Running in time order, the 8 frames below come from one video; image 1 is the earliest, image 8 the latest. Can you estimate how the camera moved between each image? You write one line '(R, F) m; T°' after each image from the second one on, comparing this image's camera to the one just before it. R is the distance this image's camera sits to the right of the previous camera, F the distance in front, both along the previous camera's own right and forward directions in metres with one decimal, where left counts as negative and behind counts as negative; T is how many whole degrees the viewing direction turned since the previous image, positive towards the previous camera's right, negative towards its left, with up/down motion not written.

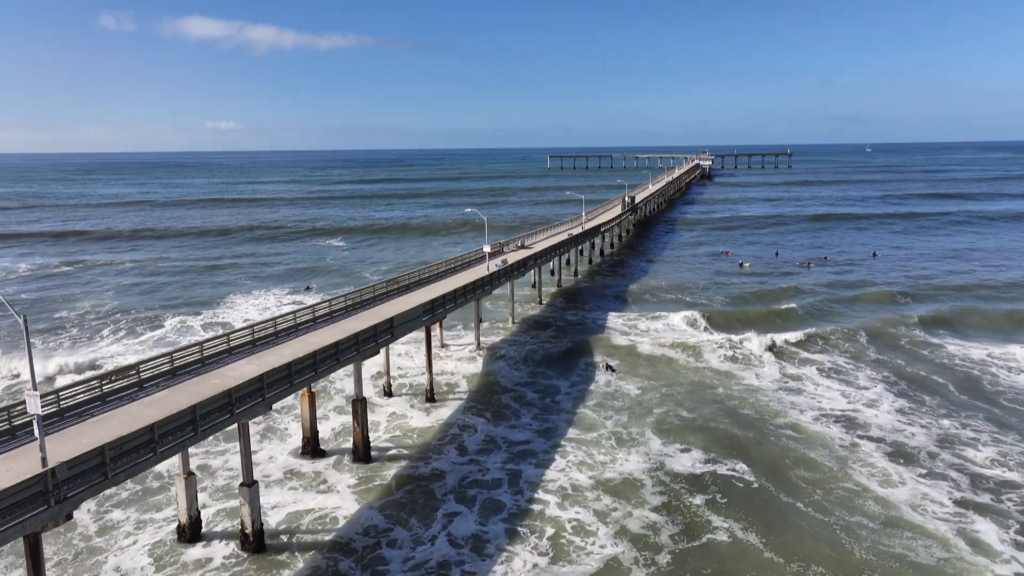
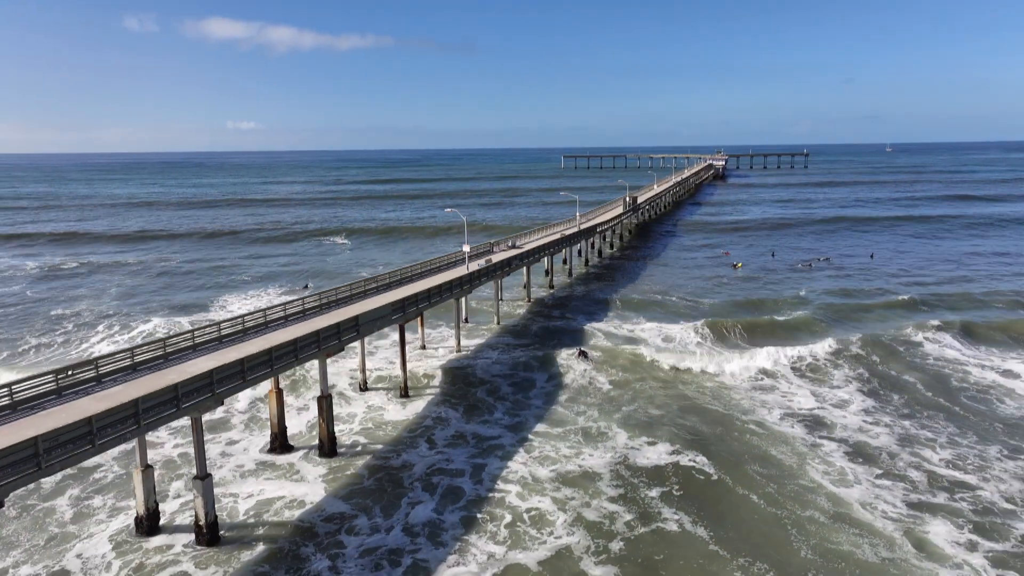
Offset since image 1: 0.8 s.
(+1.2, -0.7) m; -1°
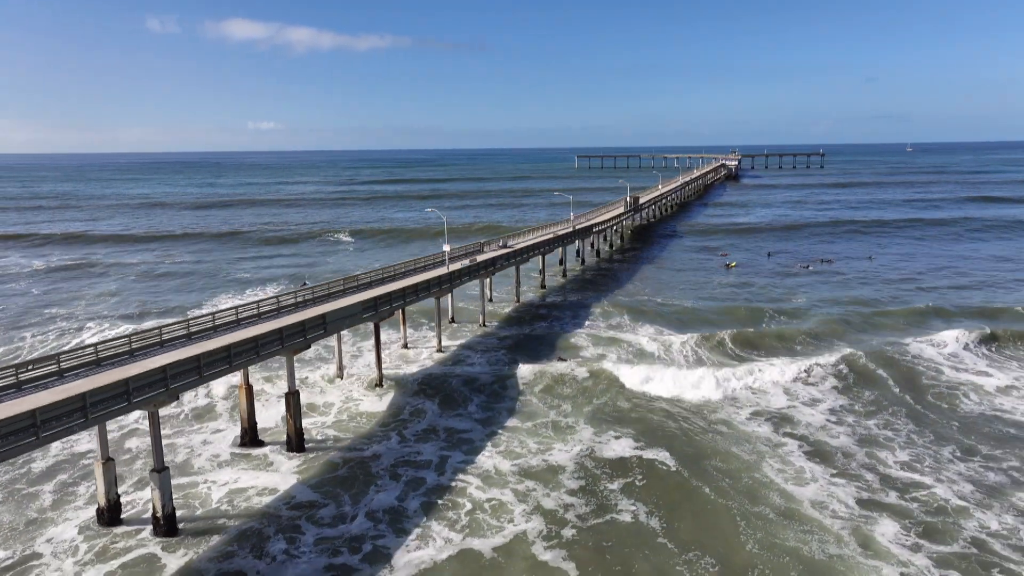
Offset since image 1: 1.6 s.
(+1.2, -0.7) m; -1°
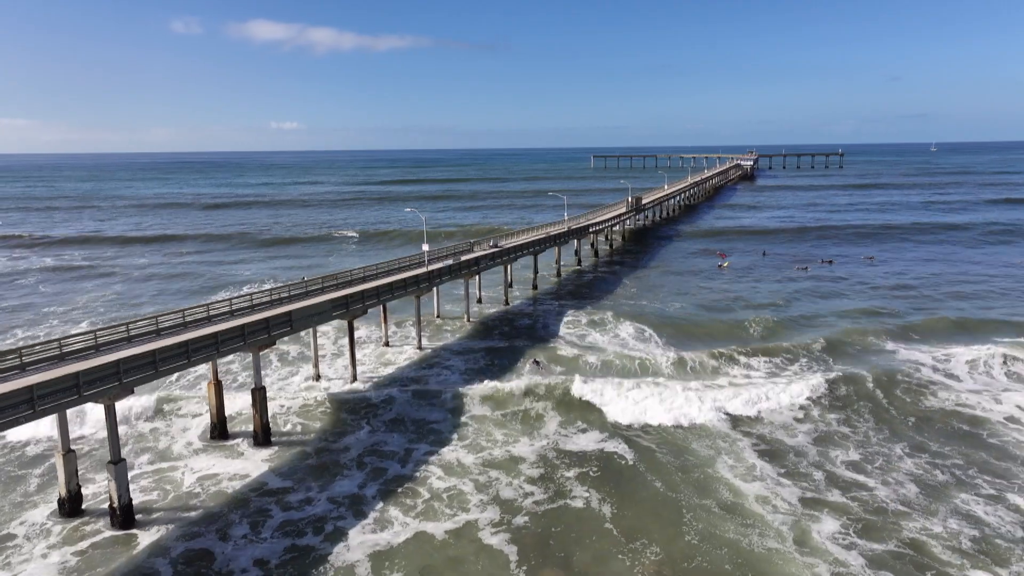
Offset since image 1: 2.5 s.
(+1.5, -0.8) m; -2°
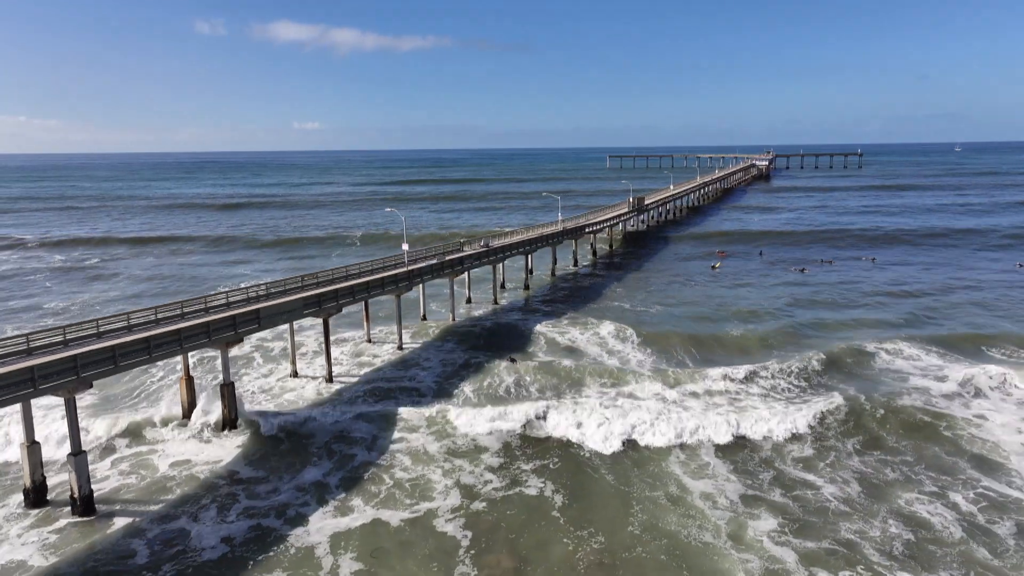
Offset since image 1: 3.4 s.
(+1.6, -0.8) m; -2°
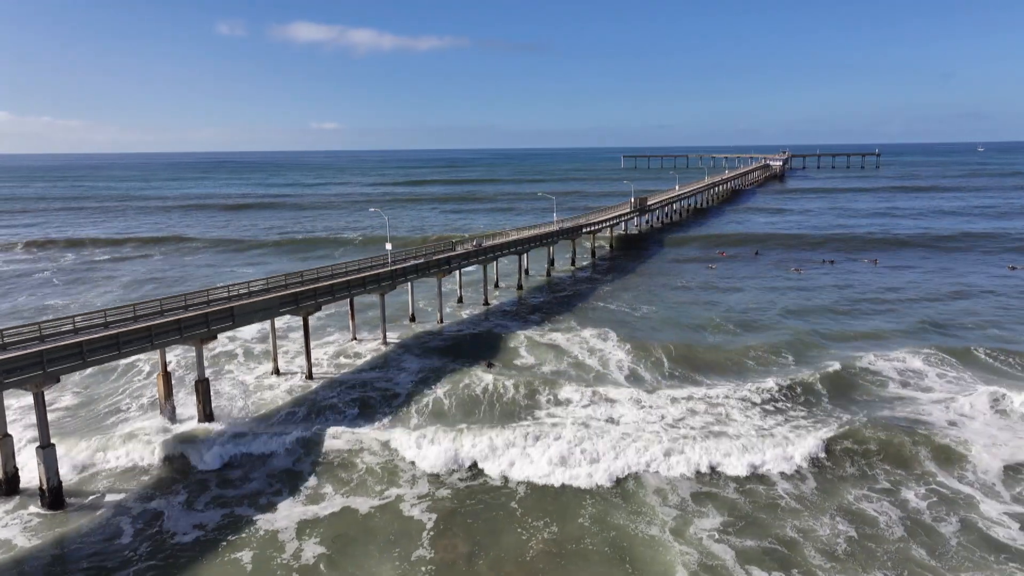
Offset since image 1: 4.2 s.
(+1.4, -0.7) m; -1°
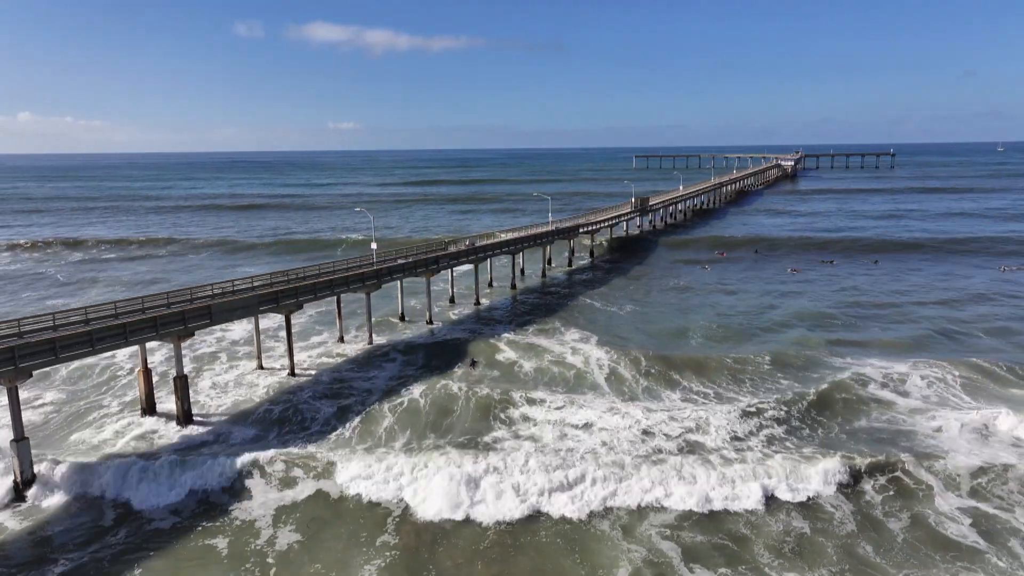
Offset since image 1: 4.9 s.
(+1.3, -0.6) m; -1°
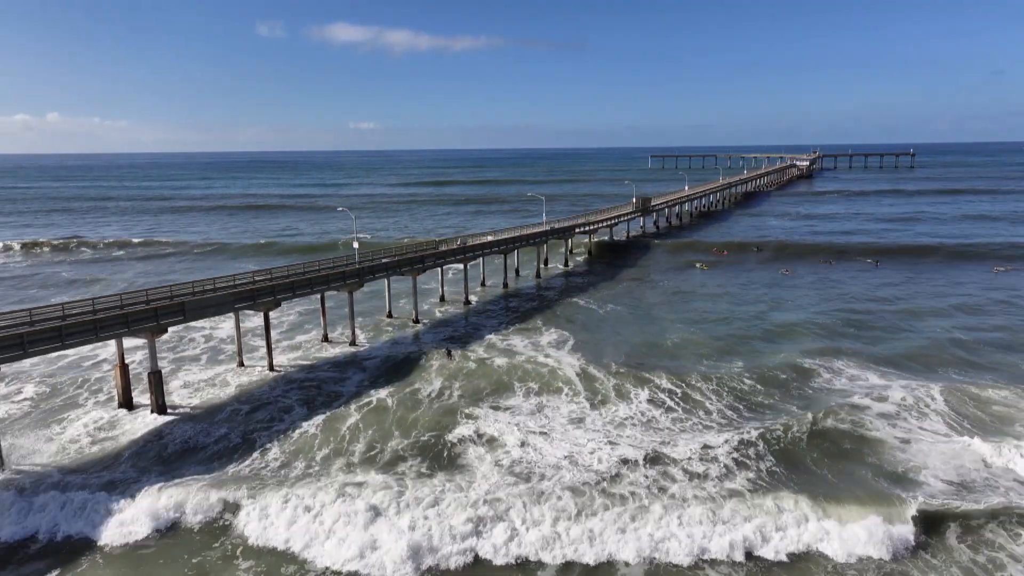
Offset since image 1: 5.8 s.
(+1.6, -0.6) m; -2°
